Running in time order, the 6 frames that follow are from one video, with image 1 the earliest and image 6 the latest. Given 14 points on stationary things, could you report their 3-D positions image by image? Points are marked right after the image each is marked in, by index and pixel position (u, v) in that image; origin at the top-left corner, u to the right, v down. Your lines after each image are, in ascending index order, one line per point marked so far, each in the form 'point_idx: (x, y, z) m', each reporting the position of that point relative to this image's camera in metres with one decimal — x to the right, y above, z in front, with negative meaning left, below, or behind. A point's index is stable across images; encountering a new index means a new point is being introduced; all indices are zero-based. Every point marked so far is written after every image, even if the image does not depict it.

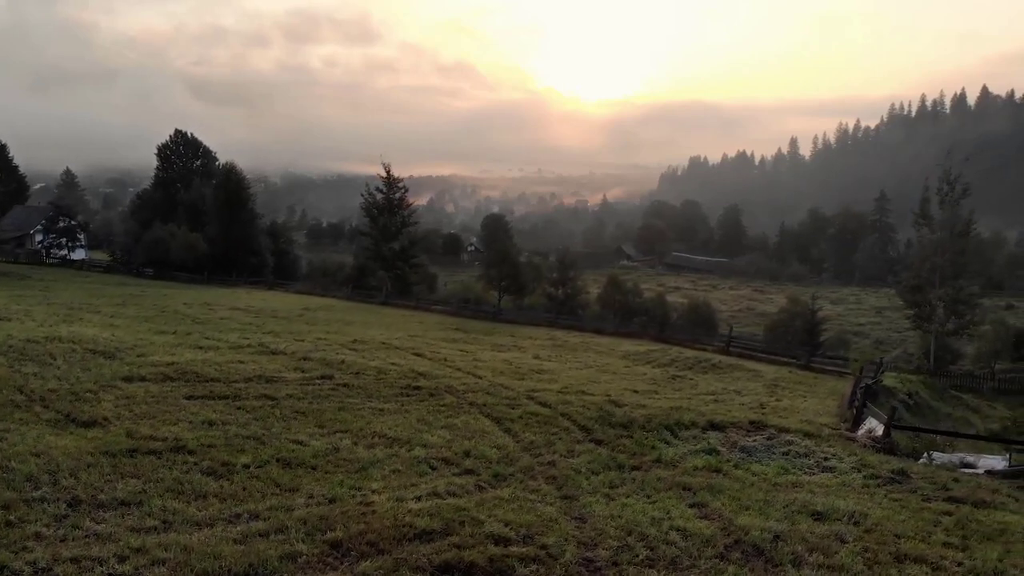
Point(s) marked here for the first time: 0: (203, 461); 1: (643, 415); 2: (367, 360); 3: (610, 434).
0: (-4.9, -2.7, +9.2) m
1: (+3.1, -3.1, +14.2) m
2: (-4.3, -2.2, +17.4) m
3: (+2.1, -3.1, +12.4) m
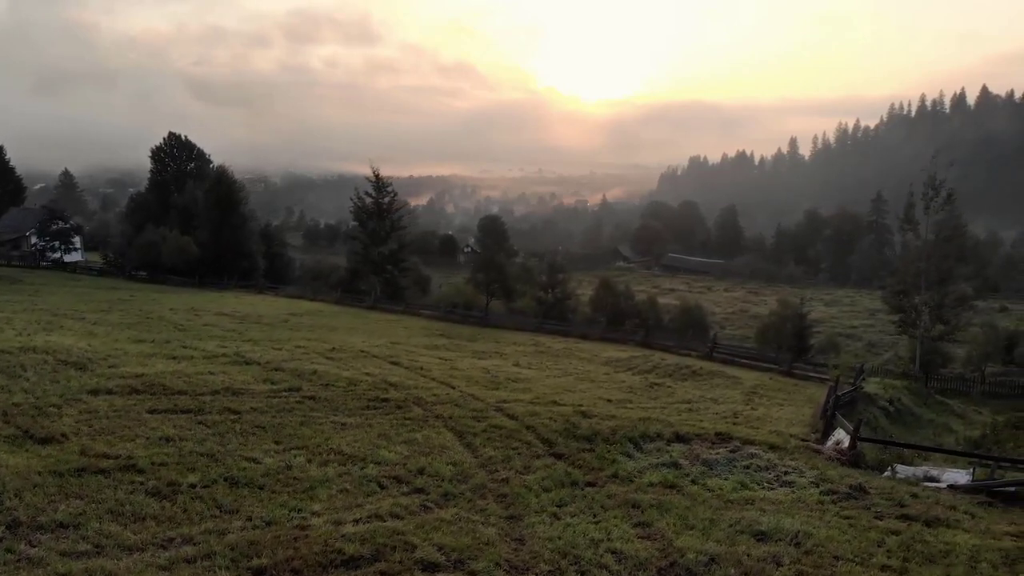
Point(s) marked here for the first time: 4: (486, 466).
0: (-5.8, -3.1, +9.3) m
1: (+2.3, -3.4, +14.2) m
2: (-5.2, -2.5, +17.4) m
3: (+1.3, -3.4, +12.5) m
4: (-0.5, -3.3, +10.8) m
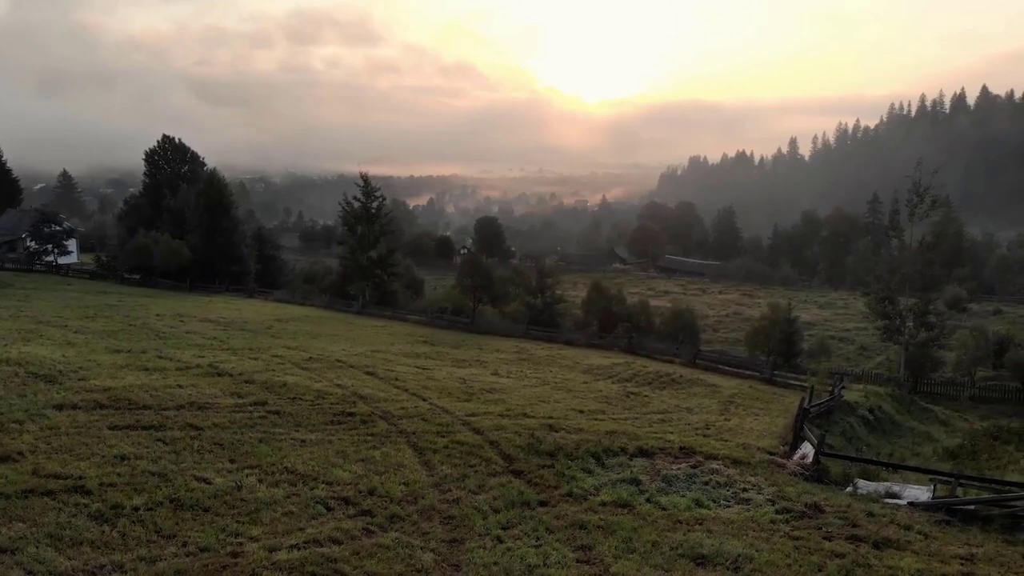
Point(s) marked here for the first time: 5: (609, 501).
0: (-6.6, -3.4, +9.3) m
1: (+1.5, -3.7, +14.2) m
2: (-6.0, -2.8, +17.4) m
3: (+0.4, -3.7, +12.5) m
4: (-1.4, -3.7, +10.8) m
5: (+1.8, -4.0, +11.0) m
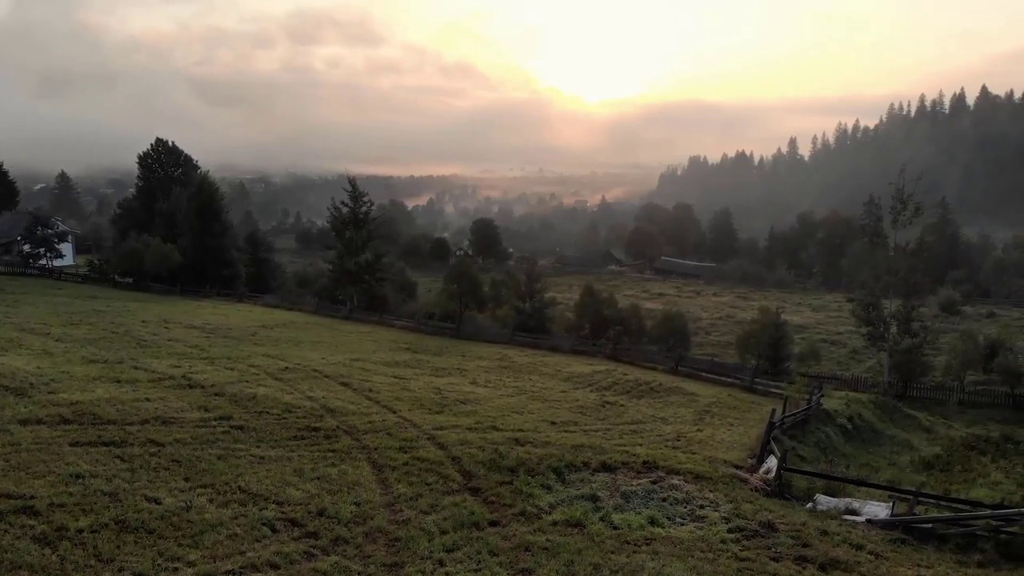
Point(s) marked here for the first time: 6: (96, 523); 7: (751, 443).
0: (-7.5, -3.8, +9.3) m
1: (+0.6, -4.1, +14.2) m
2: (-6.9, -3.2, +17.4) m
3: (-0.4, -4.1, +12.5) m
4: (-2.2, -4.0, +10.9) m
5: (+0.9, -4.4, +11.0) m
6: (-6.8, -3.8, +9.5) m
7: (+7.3, -4.7, +17.7) m
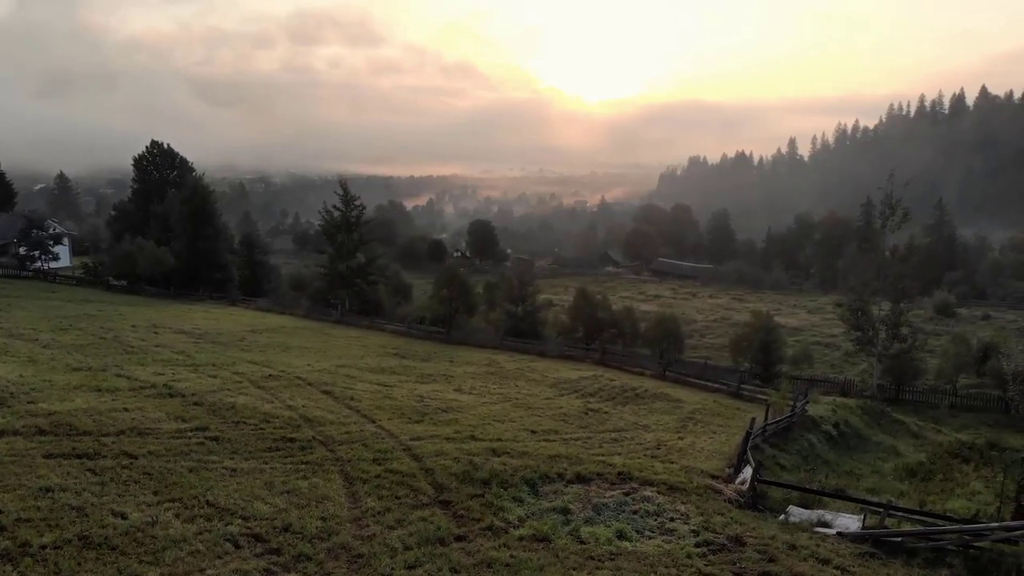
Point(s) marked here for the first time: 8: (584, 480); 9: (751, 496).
0: (-8.1, -4.1, +9.4) m
1: (0.0, -4.4, +14.3) m
2: (-7.5, -3.5, +17.5) m
3: (-1.1, -4.4, +12.5) m
4: (-2.9, -4.3, +10.9) m
5: (+0.3, -4.7, +11.0) m
6: (-7.4, -4.1, +9.5) m
7: (+6.7, -5.0, +17.7) m
8: (+1.8, -4.7, +14.2) m
9: (+5.7, -4.9, +13.8) m
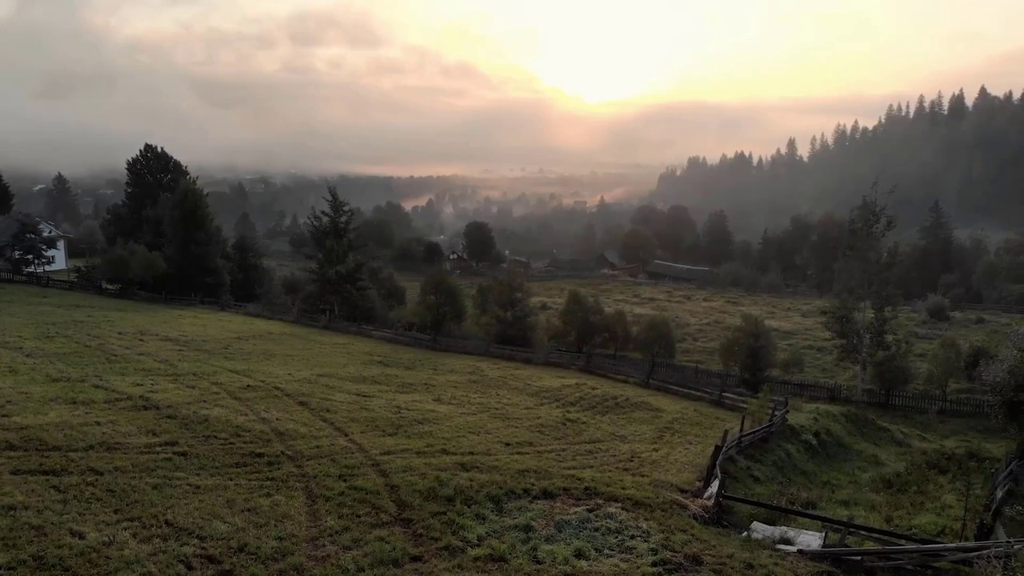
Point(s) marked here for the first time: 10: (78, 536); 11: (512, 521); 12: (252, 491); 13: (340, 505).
0: (-9.0, -4.5, +9.4) m
1: (-0.8, -4.8, +14.3) m
2: (-8.3, -3.8, +17.5) m
3: (-1.9, -4.8, +12.6) m
4: (-3.7, -4.7, +11.0) m
5: (-0.5, -5.1, +11.1) m
6: (-8.2, -4.5, +9.6) m
7: (+5.8, -5.4, +17.8) m
8: (+0.9, -5.1, +14.3) m
9: (+4.8, -5.3, +13.9) m
10: (-7.8, -4.4, +10.4) m
11: (0.0, -5.1, +12.6) m
12: (-5.7, -4.4, +12.7) m
13: (-3.6, -4.6, +12.4) m
